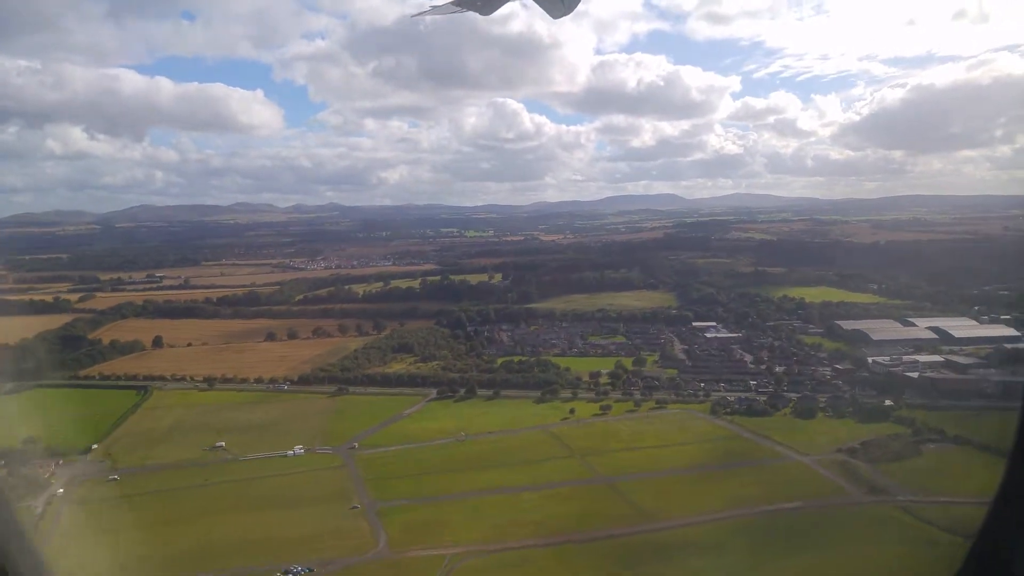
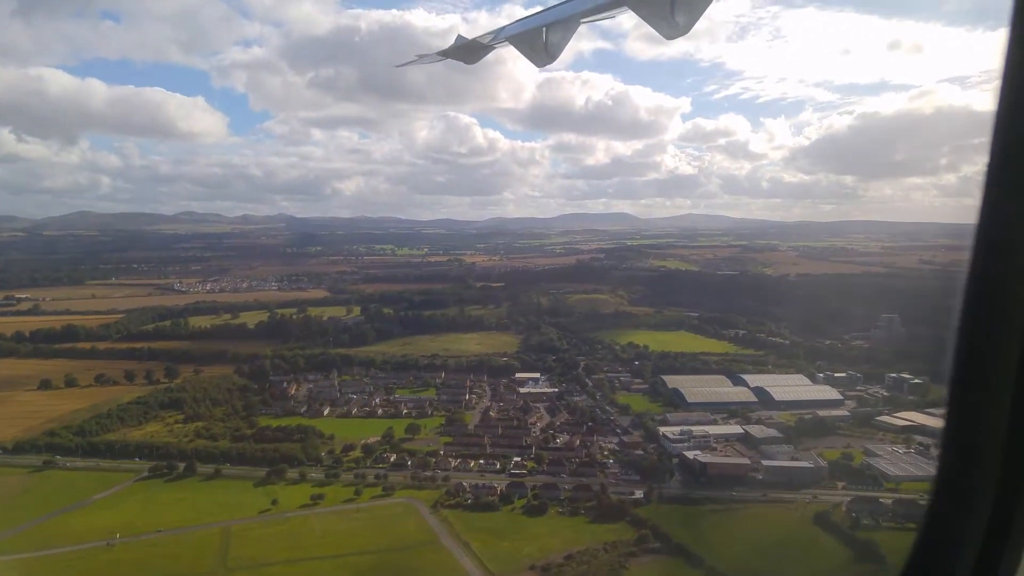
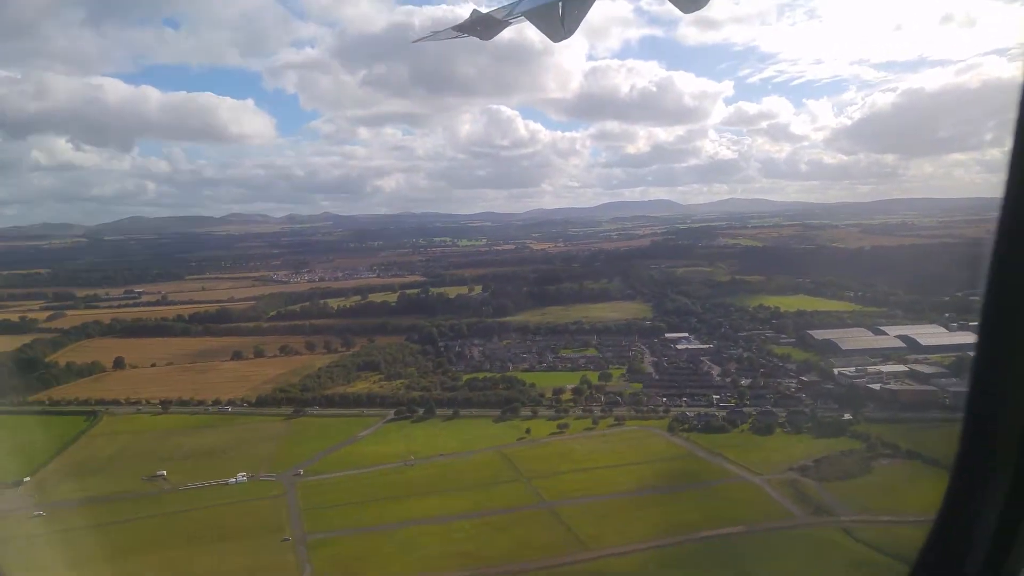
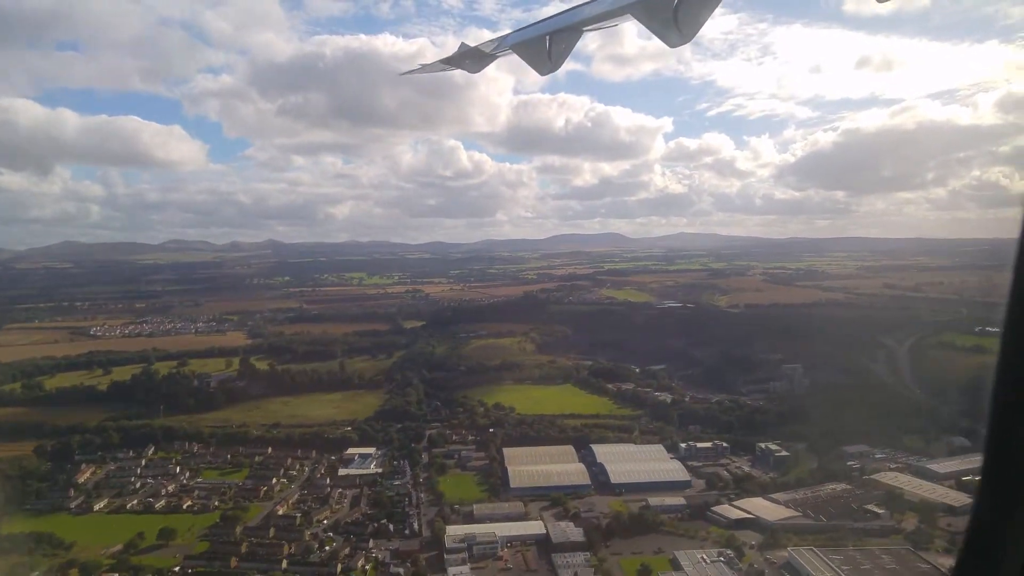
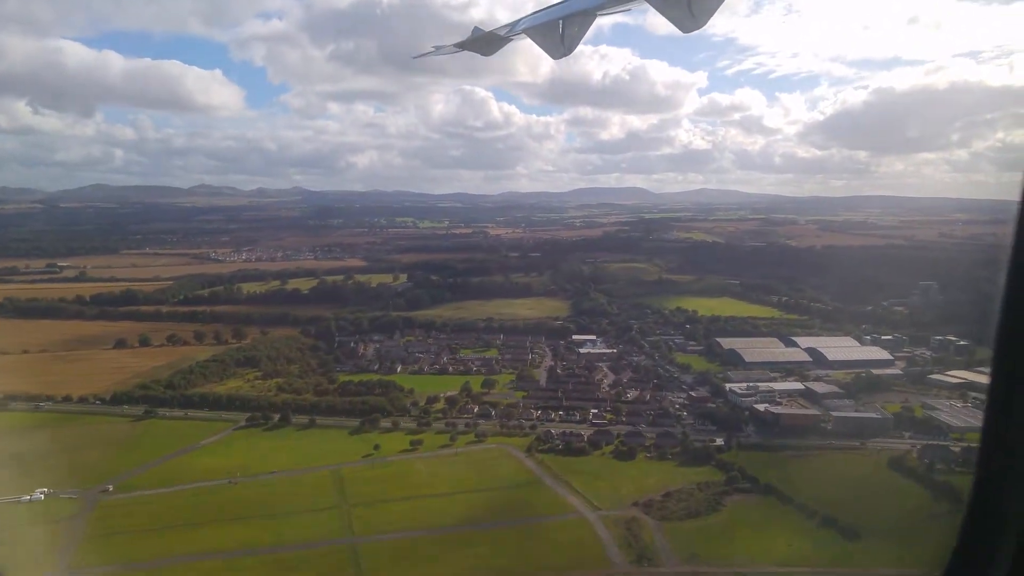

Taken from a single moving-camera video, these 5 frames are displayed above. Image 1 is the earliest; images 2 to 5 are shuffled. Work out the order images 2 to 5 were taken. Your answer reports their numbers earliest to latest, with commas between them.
3, 5, 2, 4
